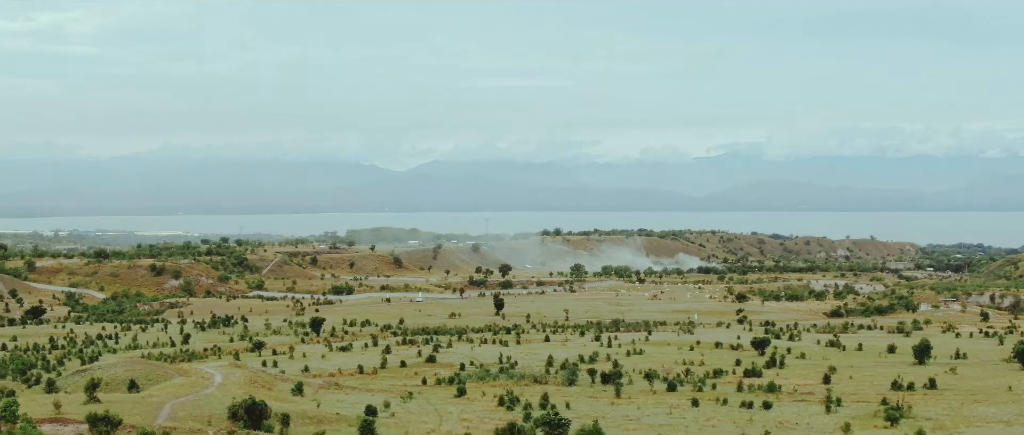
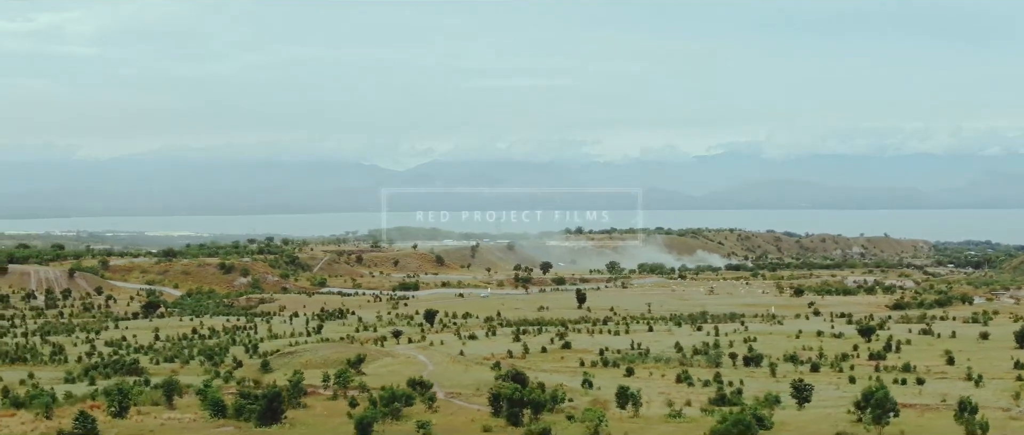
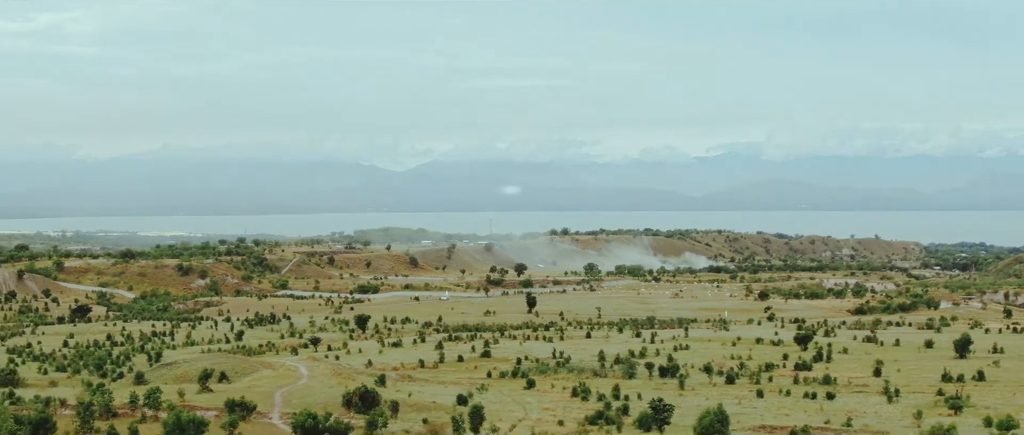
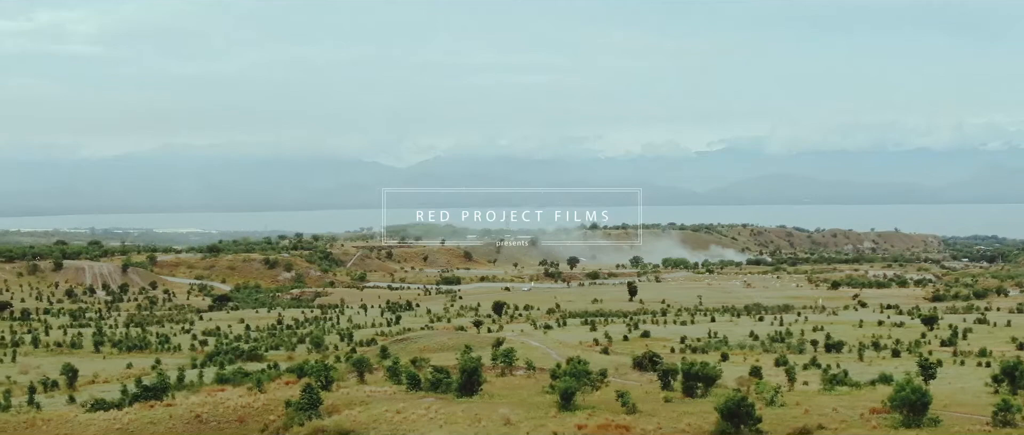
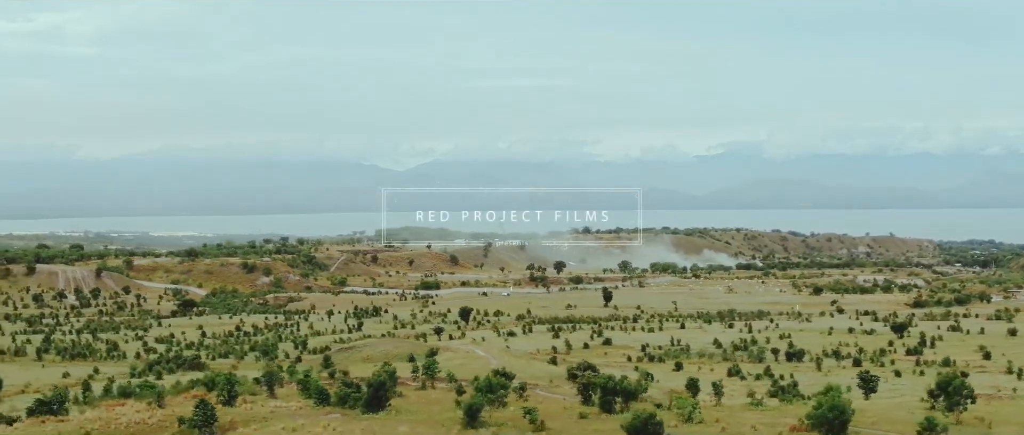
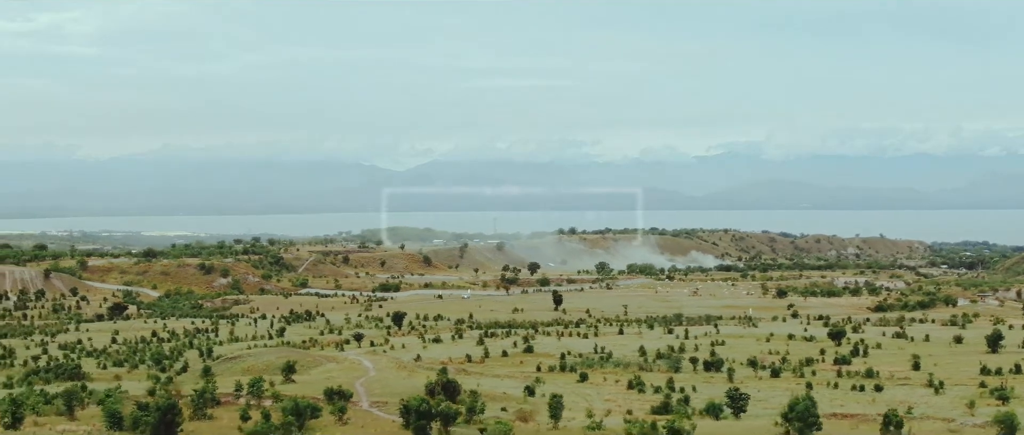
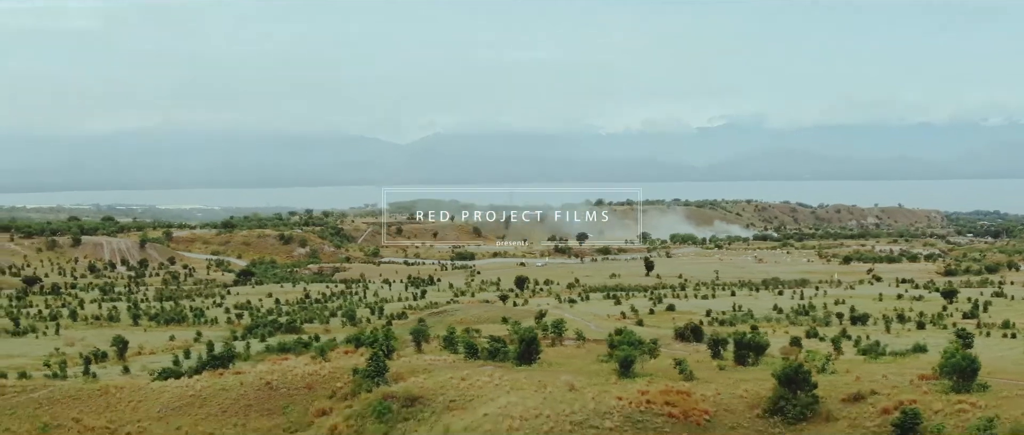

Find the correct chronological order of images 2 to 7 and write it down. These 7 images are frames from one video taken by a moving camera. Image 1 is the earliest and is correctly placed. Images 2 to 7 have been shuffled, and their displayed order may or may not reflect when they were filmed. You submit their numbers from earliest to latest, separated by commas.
3, 6, 2, 5, 4, 7
